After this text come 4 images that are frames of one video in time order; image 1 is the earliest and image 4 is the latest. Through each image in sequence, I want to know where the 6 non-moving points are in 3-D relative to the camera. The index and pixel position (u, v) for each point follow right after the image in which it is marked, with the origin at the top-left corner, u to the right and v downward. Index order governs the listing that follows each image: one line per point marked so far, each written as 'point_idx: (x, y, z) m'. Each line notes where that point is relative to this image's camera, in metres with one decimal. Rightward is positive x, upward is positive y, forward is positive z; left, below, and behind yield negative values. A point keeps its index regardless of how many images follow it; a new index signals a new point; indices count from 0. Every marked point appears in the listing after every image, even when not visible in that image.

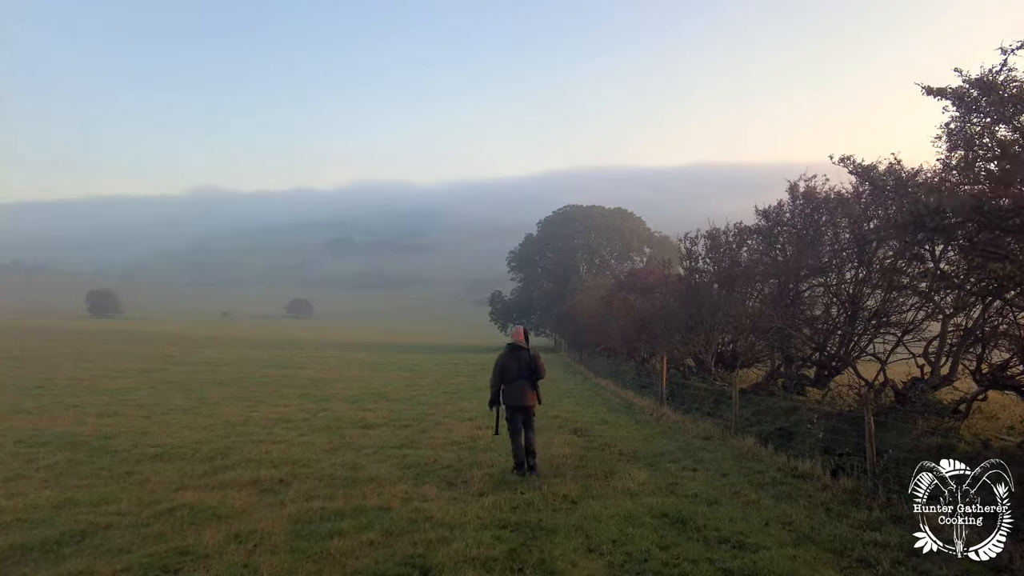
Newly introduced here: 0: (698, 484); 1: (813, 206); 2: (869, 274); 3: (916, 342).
0: (+3.6, -3.9, +12.4) m
1: (+9.2, +2.5, +19.5) m
2: (+9.3, +0.3, +16.7) m
3: (+10.0, -1.3, +15.8) m
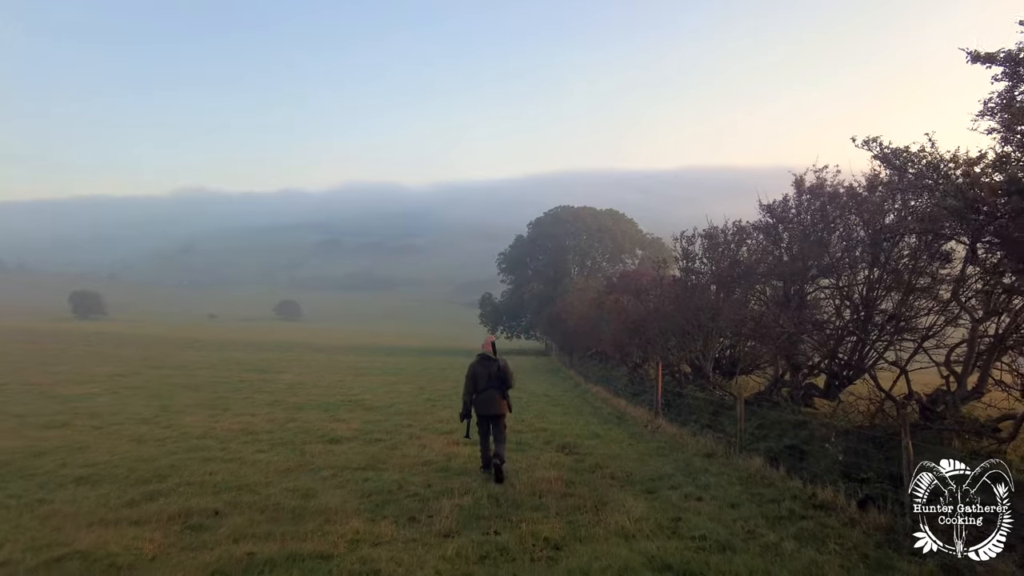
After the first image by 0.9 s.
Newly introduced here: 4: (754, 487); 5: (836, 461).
0: (+3.3, -3.9, +11.4) m
1: (+8.8, +2.4, +18.7) m
2: (+9.0, +0.3, +15.9) m
3: (+9.7, -1.4, +15.0) m
4: (+5.1, -4.1, +13.8) m
5: (+6.7, -3.5, +13.6) m
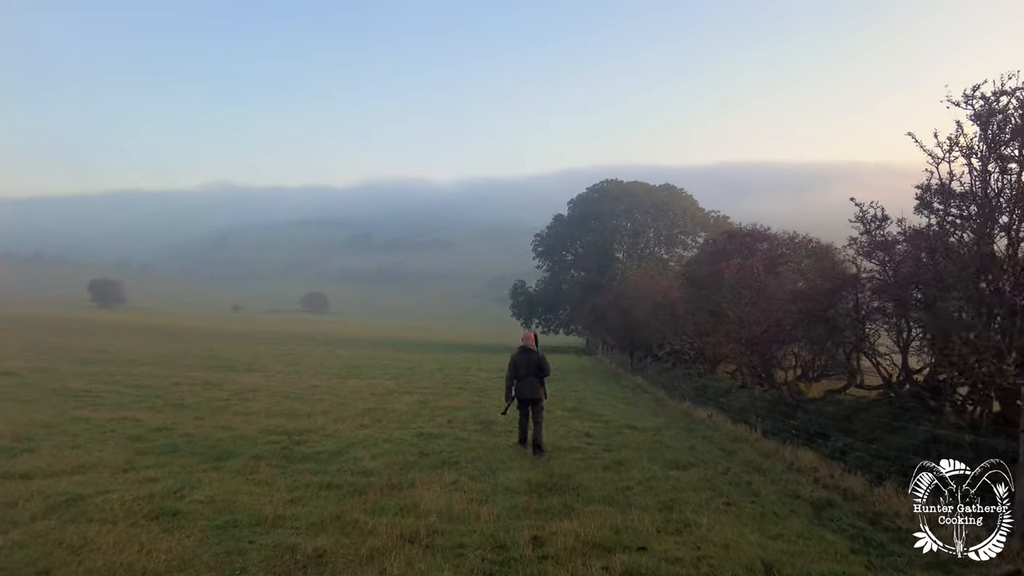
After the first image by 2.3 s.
0: (+4.0, -3.3, +4.0) m
1: (+9.8, +3.1, +10.9) m
2: (+9.9, +0.9, +8.1) m
3: (+10.5, -0.8, +7.2) m
4: (+5.8, -3.4, +6.3) m
5: (+7.4, -2.9, +6.0) m
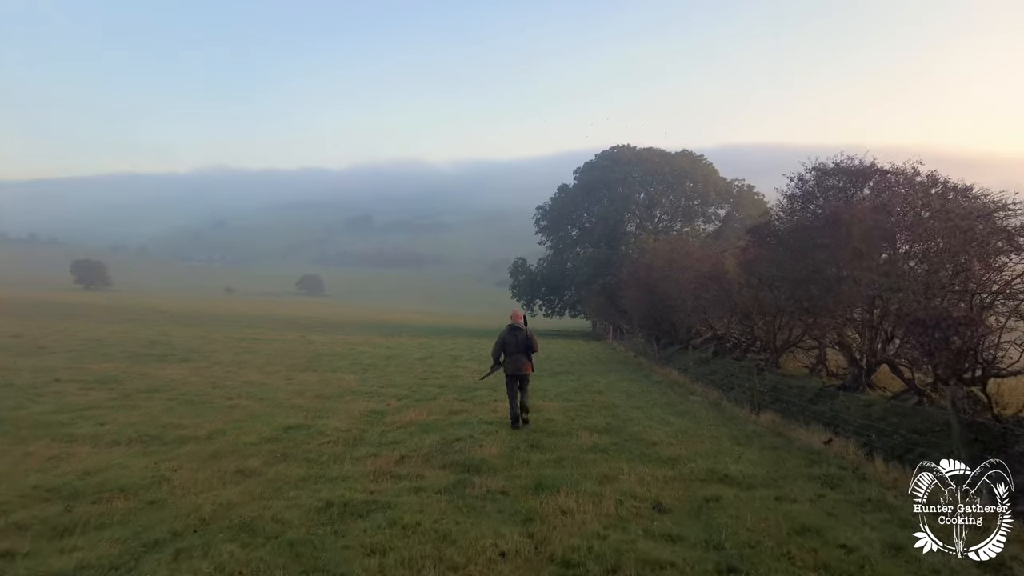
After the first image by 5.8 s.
0: (+3.9, -2.9, -0.3) m
1: (+9.8, +3.6, +6.5) m
2: (+9.9, +1.4, +3.7) m
3: (+10.5, -0.3, +2.8) m
4: (+5.8, -3.0, +2.0) m
5: (+7.4, -2.5, +1.7) m
